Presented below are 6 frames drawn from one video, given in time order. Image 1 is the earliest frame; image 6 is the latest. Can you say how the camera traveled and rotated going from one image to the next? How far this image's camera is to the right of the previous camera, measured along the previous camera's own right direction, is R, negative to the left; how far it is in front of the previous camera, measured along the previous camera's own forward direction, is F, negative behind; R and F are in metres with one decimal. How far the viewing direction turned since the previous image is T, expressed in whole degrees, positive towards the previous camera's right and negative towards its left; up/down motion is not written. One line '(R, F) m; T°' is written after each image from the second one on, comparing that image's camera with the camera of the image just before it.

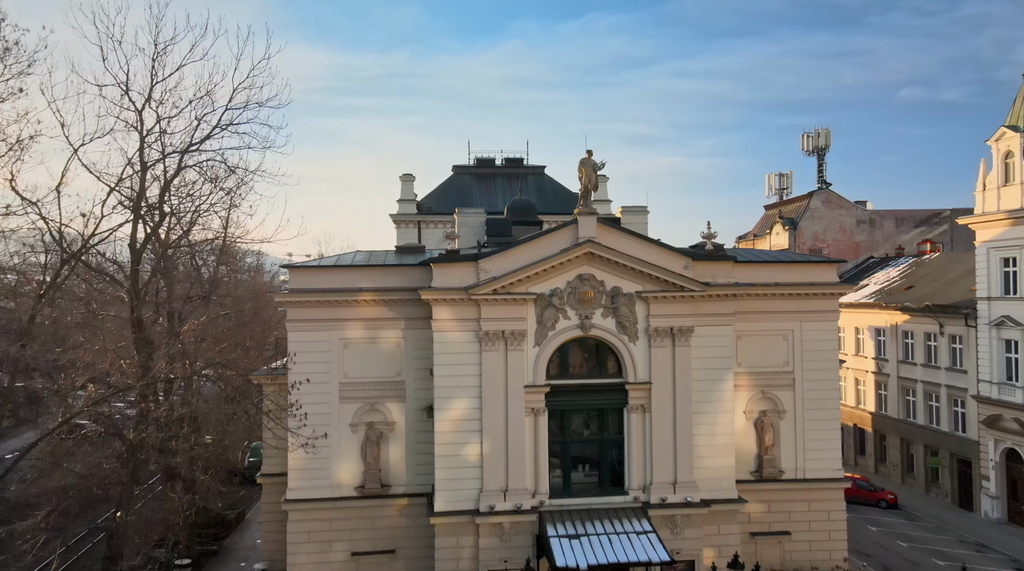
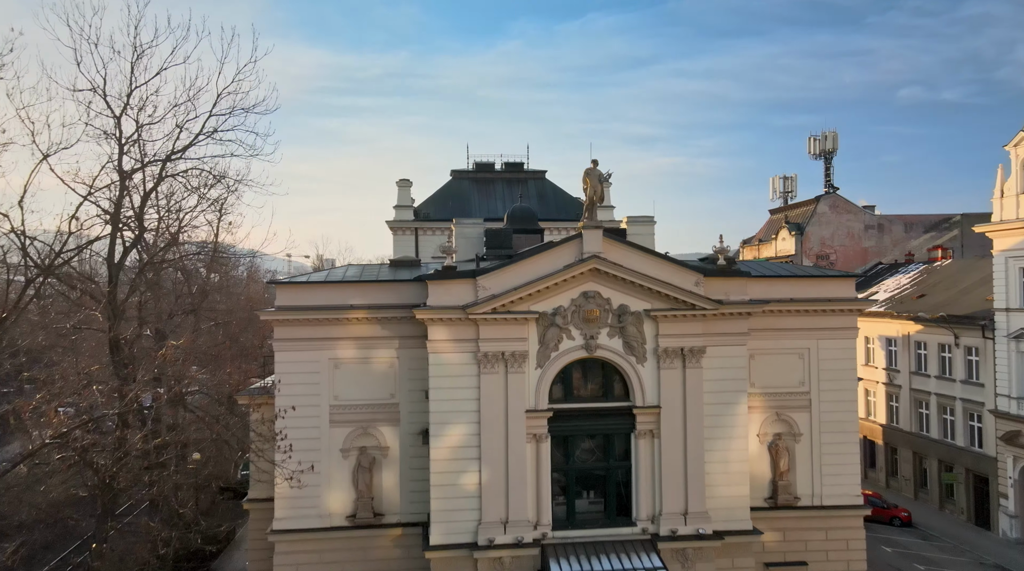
(0.0, +1.6) m; 0°
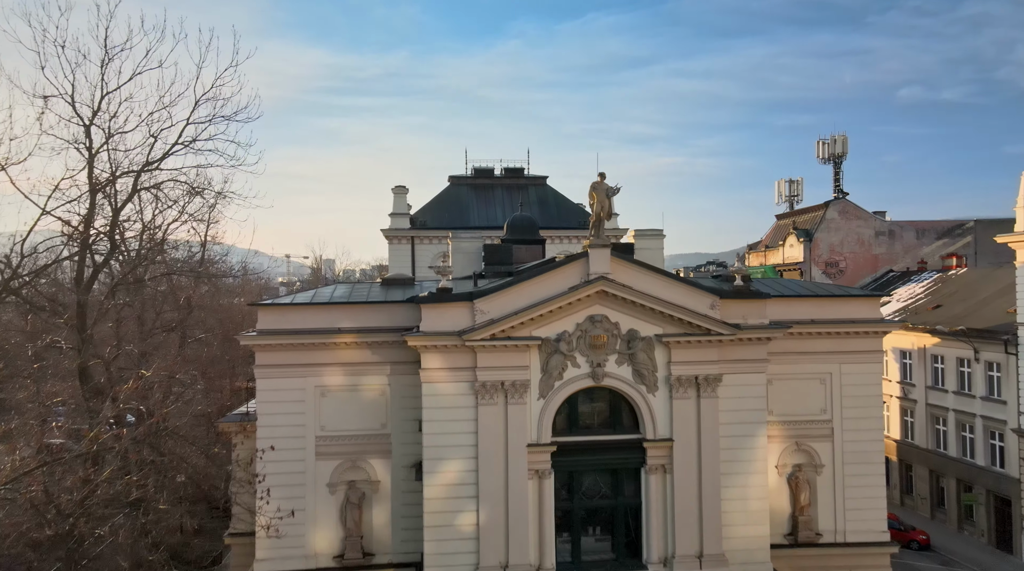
(0.0, +1.9) m; 0°
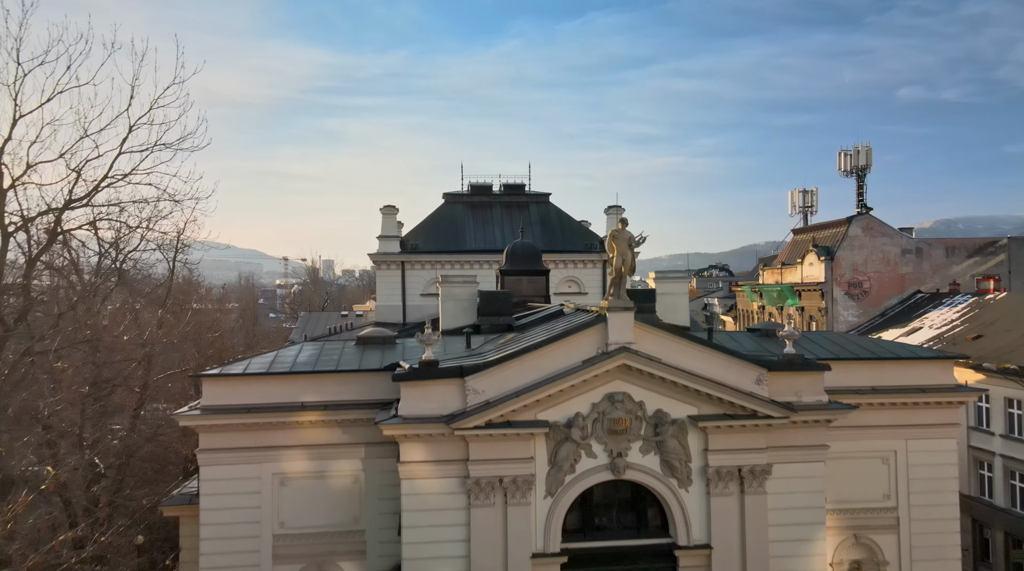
(0.0, +4.4) m; 0°
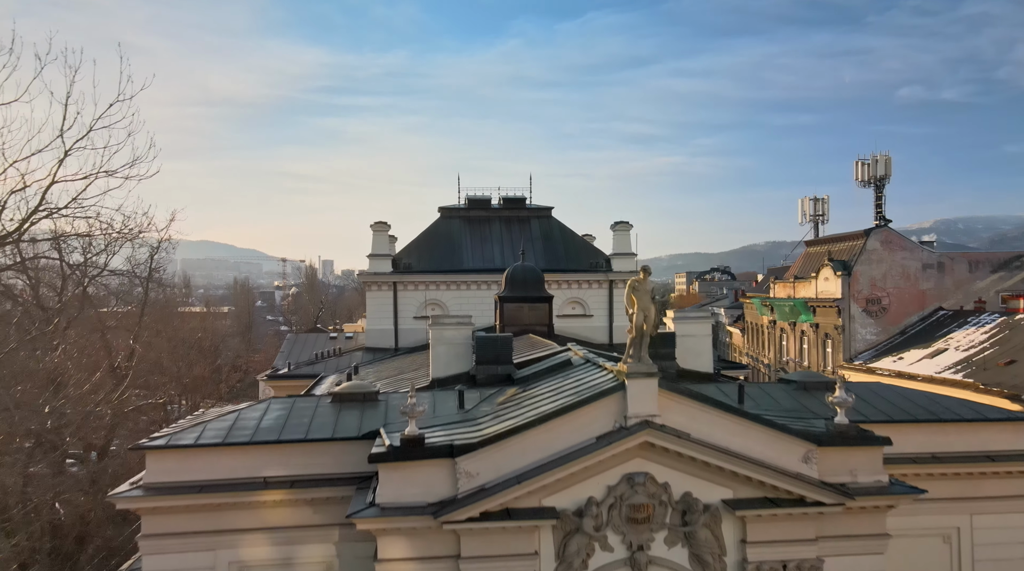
(0.0, +3.1) m; 0°
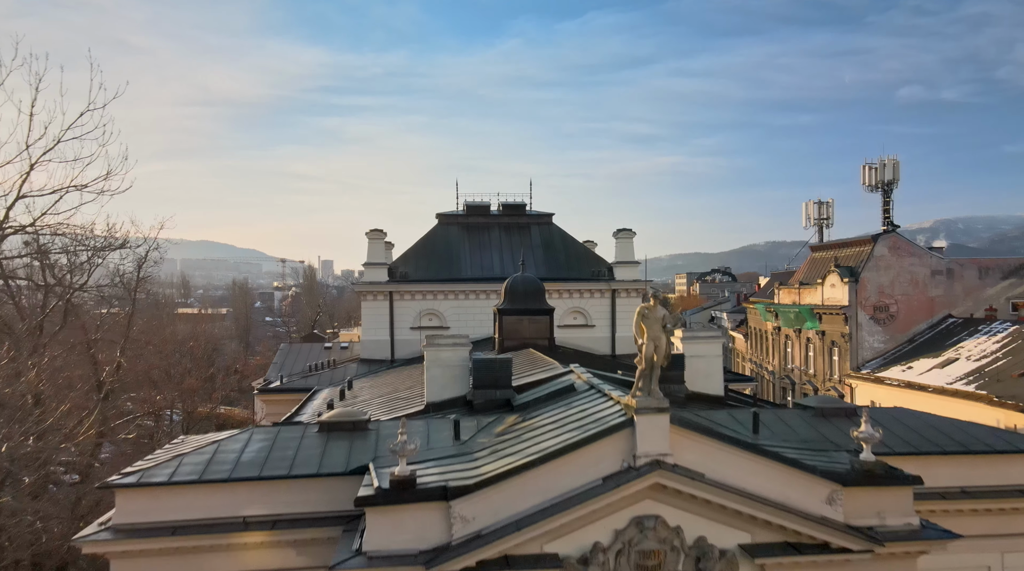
(0.0, +1.2) m; 0°
